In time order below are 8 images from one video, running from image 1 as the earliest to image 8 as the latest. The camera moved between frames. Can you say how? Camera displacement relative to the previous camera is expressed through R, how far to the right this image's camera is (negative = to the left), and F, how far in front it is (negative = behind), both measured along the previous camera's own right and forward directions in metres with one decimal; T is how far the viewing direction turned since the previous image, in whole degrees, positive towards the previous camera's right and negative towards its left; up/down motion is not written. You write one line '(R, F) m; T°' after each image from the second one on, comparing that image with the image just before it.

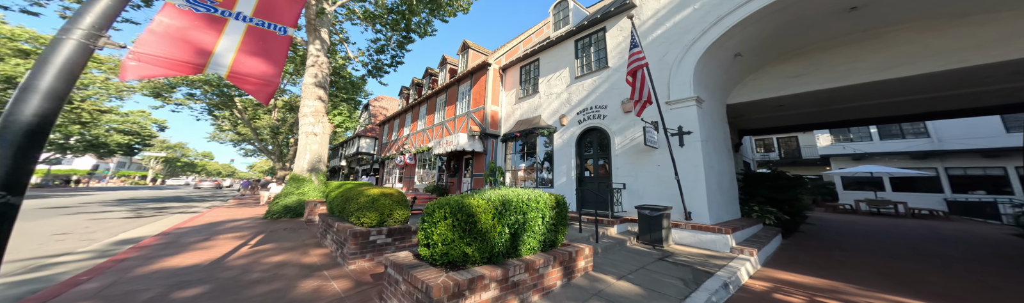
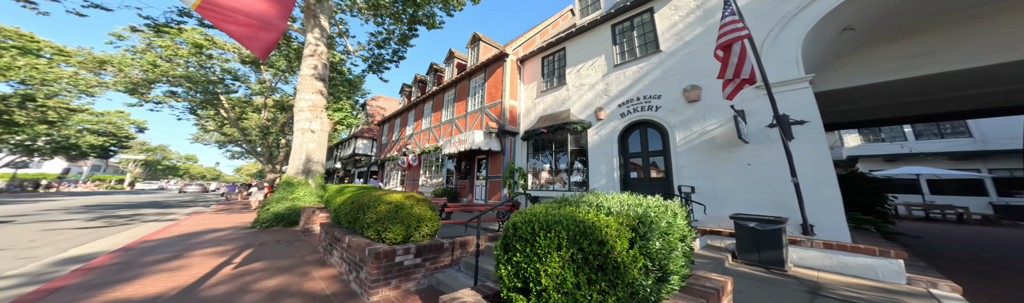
(-1.0, +1.0) m; +1°
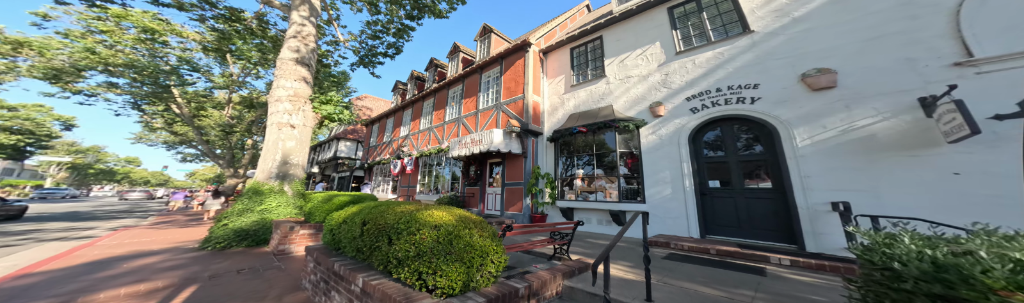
(-1.4, +1.4) m; +4°
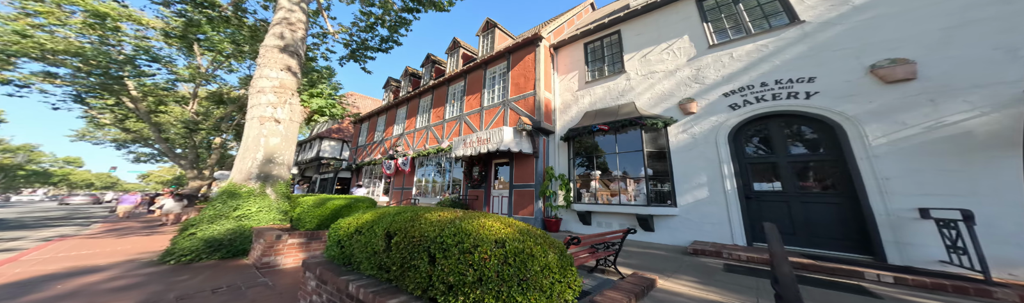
(-0.8, +0.5) m; +4°
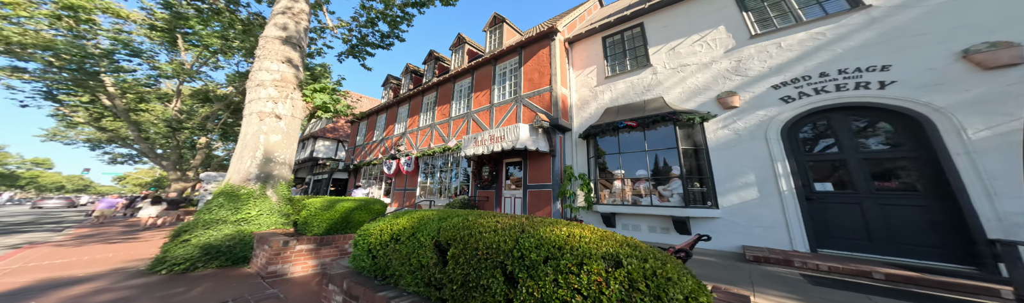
(-0.7, +0.3) m; +2°
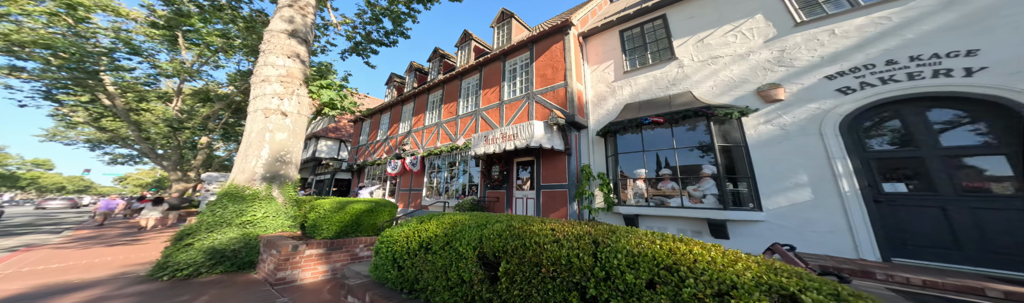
(-0.4, +0.3) m; 0°
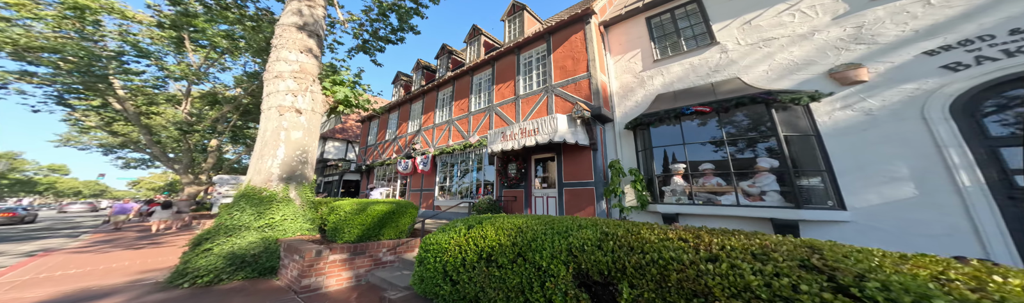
(-0.6, +0.4) m; -1°
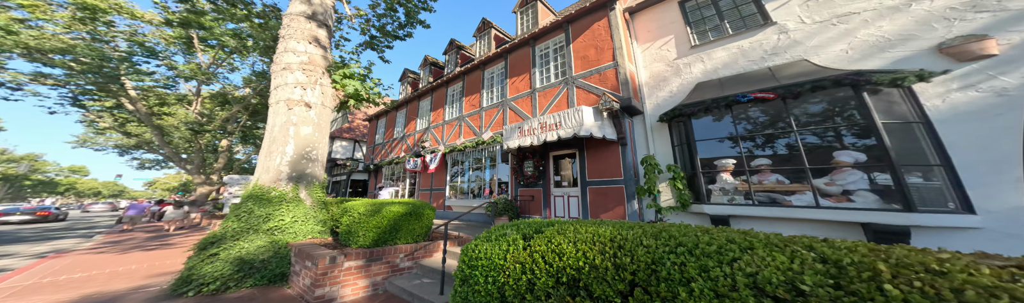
(-0.5, +0.5) m; -1°
